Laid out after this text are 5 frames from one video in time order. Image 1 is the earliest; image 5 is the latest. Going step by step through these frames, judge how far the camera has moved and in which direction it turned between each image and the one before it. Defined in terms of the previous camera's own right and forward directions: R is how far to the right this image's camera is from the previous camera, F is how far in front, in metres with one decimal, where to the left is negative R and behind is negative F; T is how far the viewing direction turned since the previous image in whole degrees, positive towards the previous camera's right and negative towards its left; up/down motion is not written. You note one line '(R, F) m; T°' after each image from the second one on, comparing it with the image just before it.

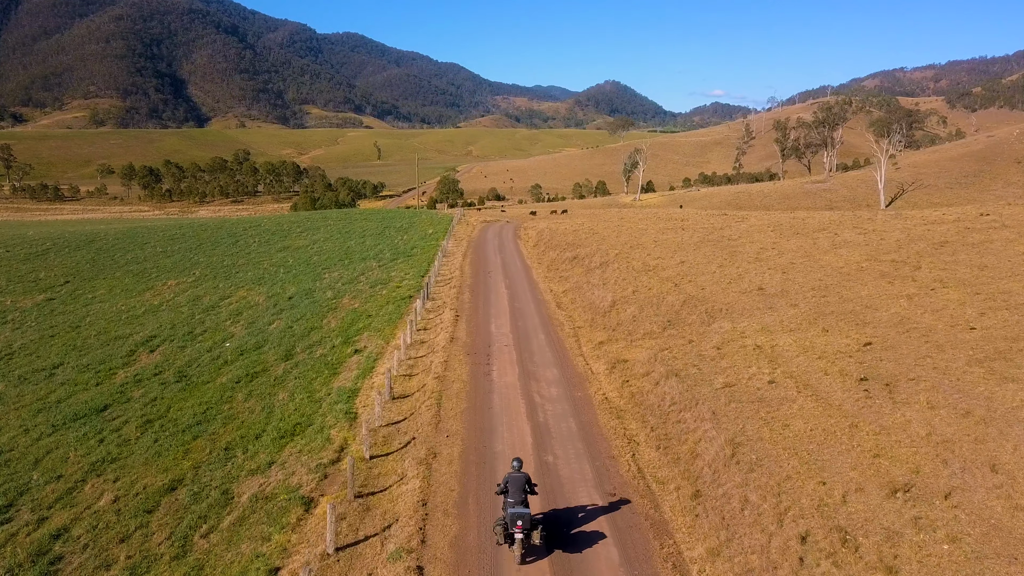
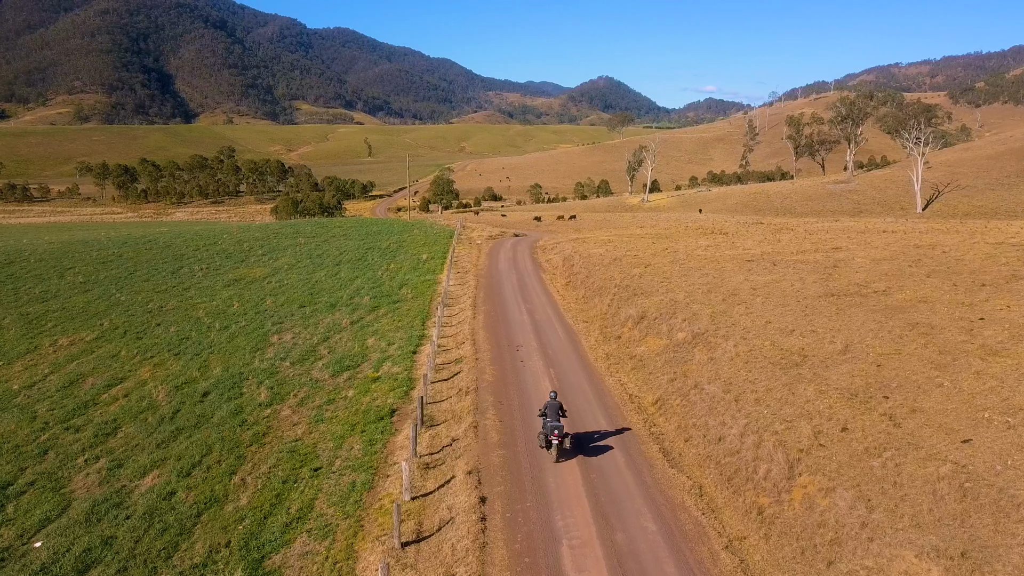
(-1.4, +12.1) m; +1°
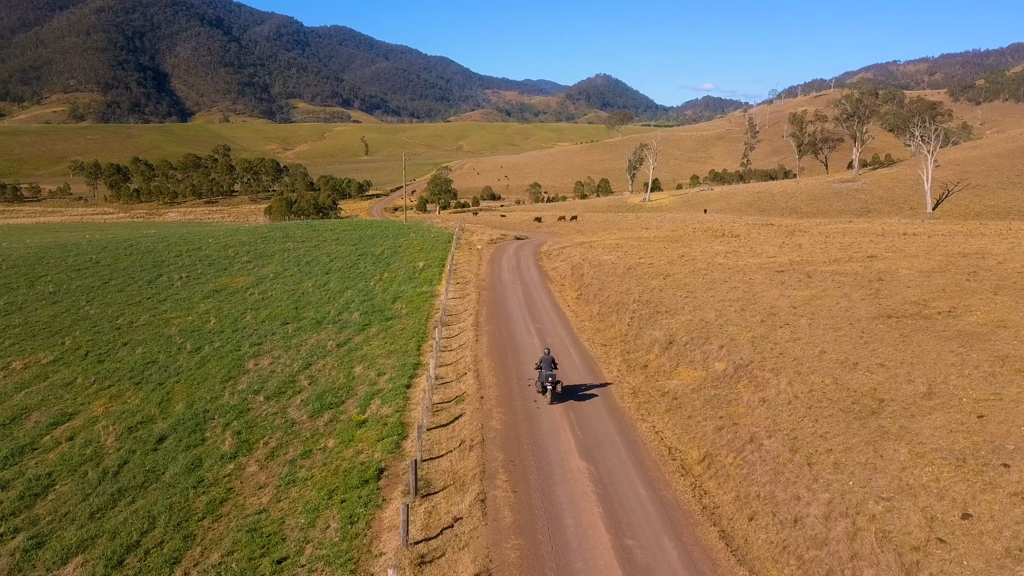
(-0.3, +3.2) m; 0°
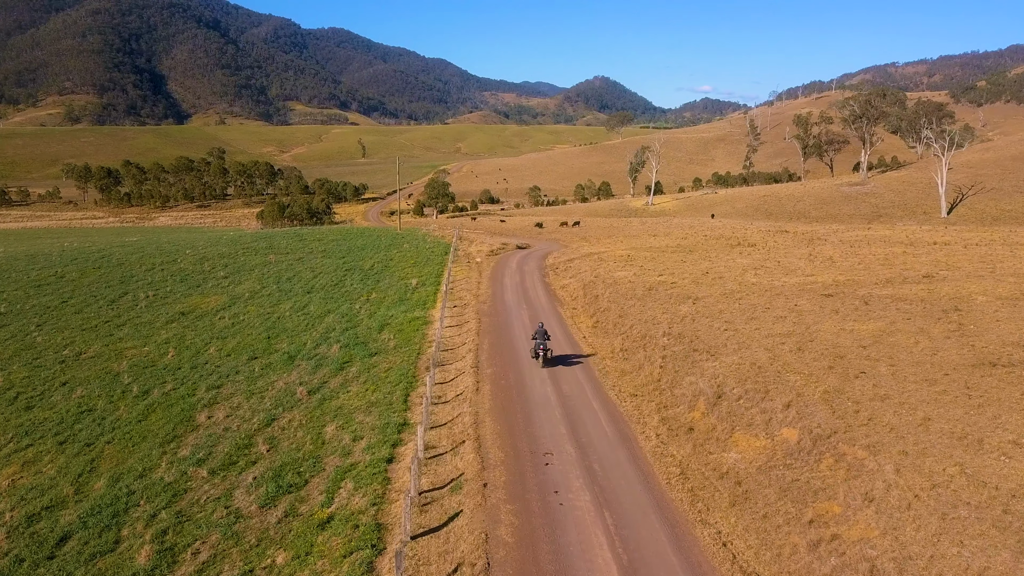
(-0.2, +4.3) m; 0°
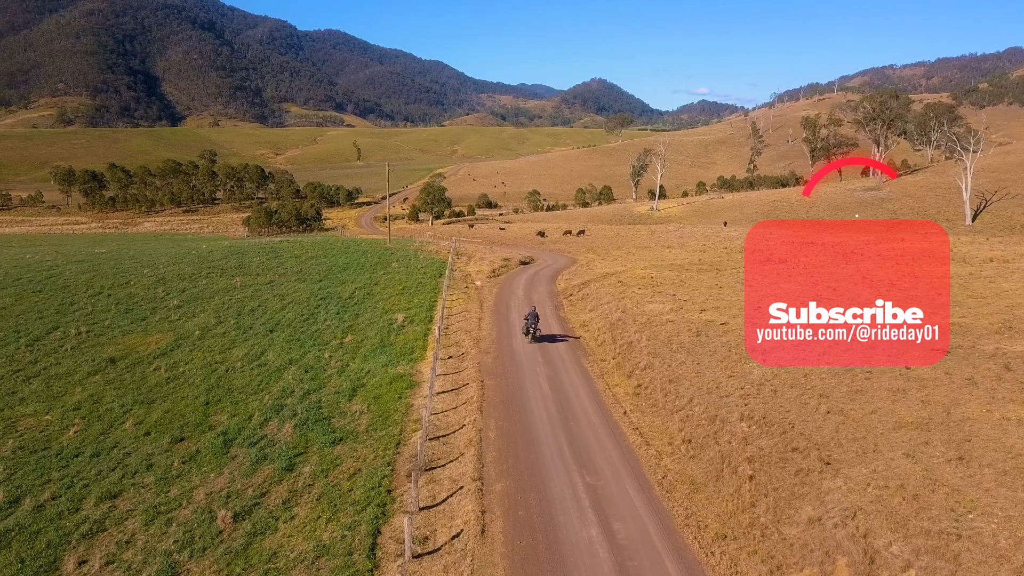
(-0.4, +6.6) m; 0°
